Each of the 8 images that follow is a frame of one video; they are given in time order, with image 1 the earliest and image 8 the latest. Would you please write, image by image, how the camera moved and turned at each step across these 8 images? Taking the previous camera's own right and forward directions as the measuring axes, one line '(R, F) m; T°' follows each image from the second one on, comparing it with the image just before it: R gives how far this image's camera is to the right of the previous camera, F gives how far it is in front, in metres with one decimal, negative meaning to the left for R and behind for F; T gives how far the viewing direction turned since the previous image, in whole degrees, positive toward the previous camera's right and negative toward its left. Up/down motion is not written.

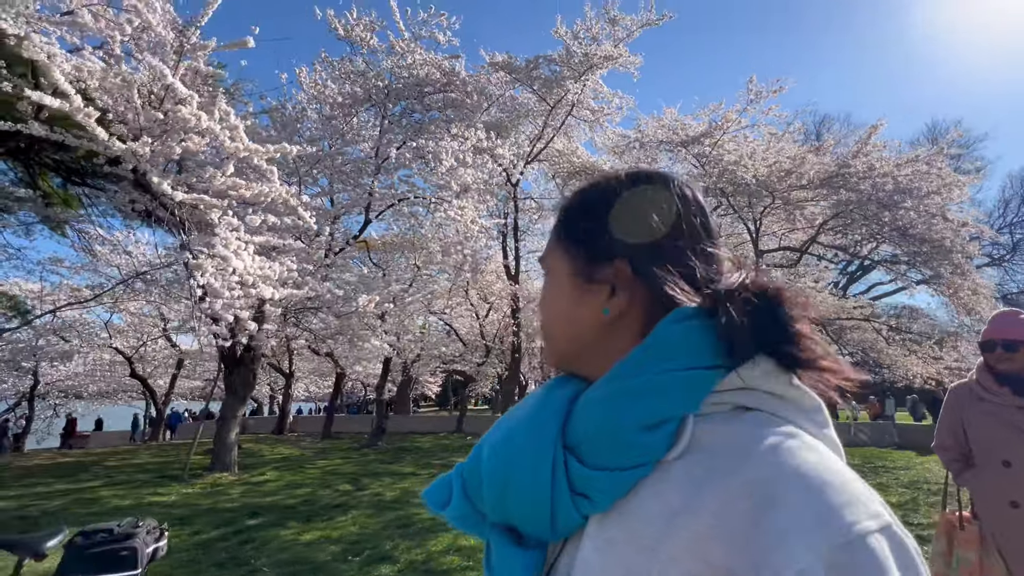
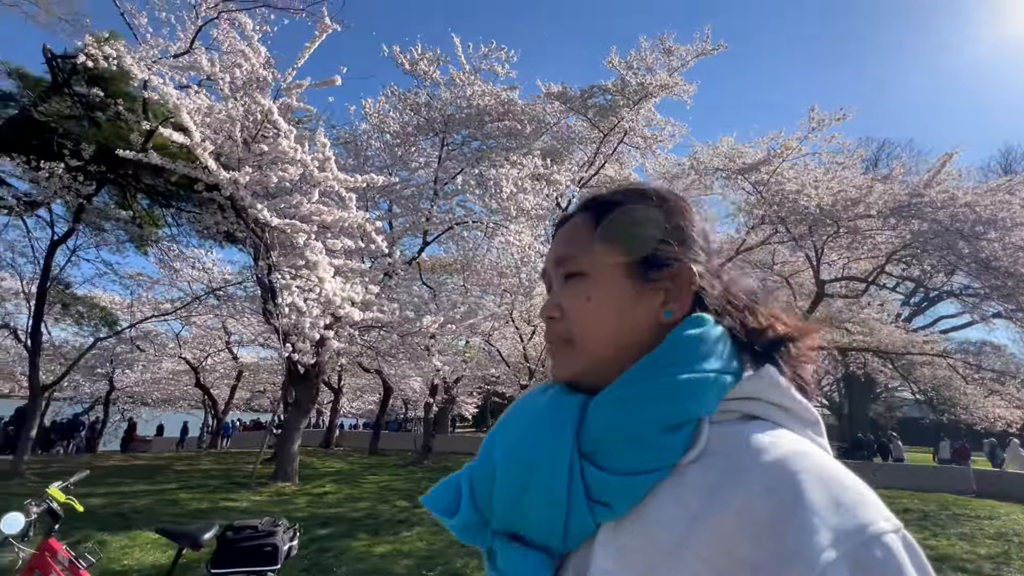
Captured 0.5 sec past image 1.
(-0.4, -0.2) m; -4°
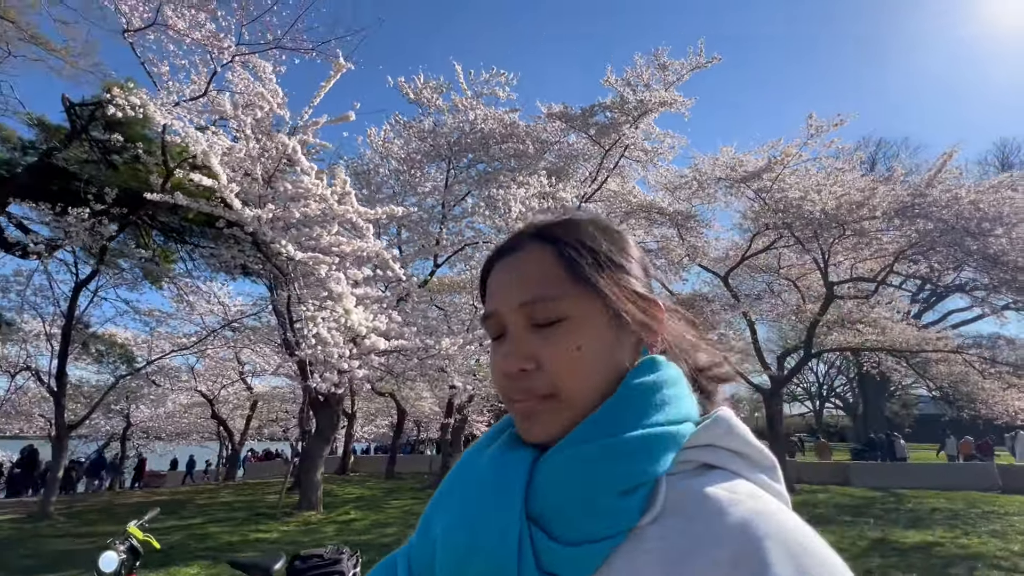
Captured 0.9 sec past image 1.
(-0.2, -0.2) m; 0°
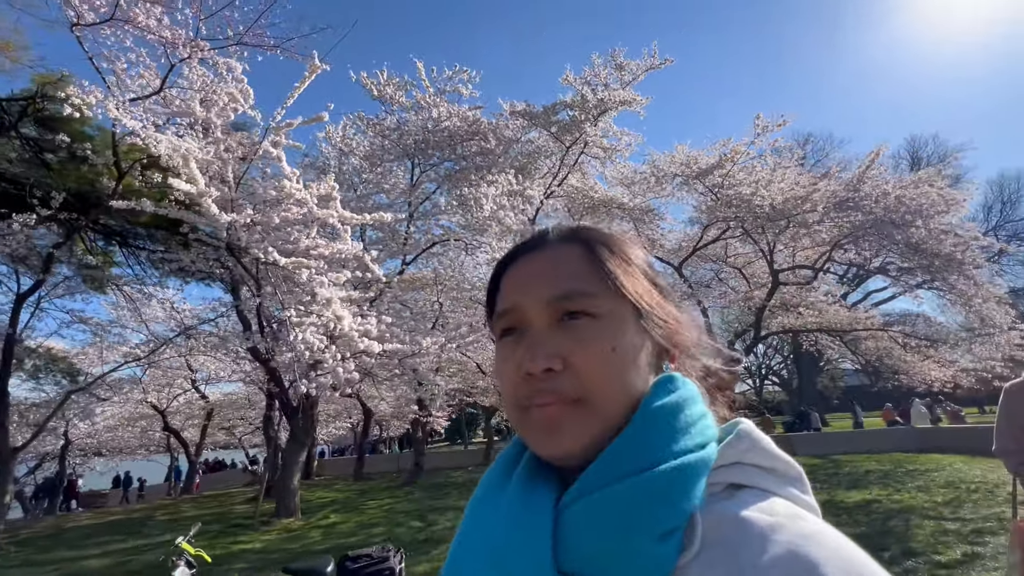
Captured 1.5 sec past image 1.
(-0.5, -0.2) m; +6°
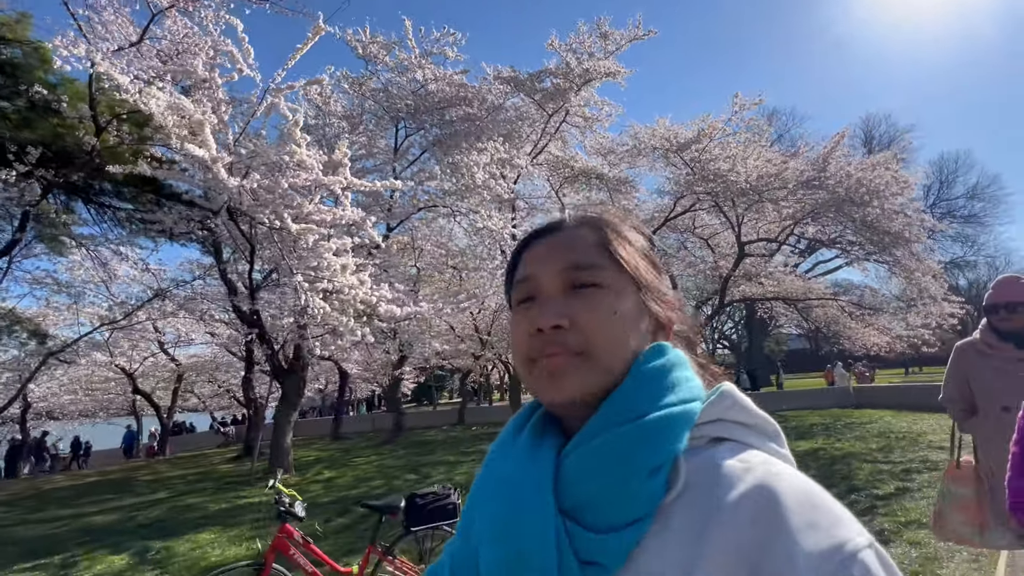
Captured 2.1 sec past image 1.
(-0.6, -0.4) m; +5°
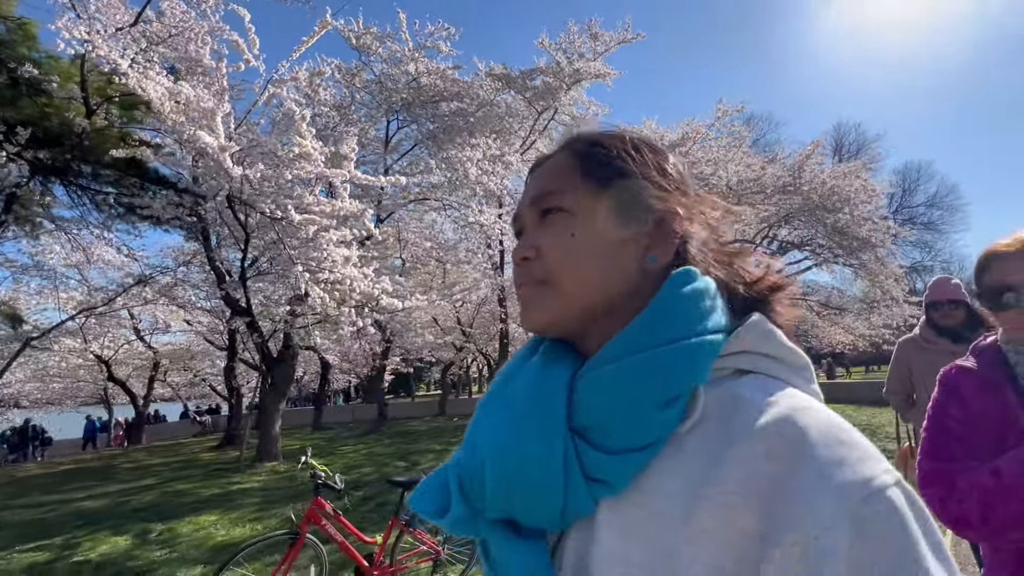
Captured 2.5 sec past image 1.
(-0.3, -0.3) m; +3°
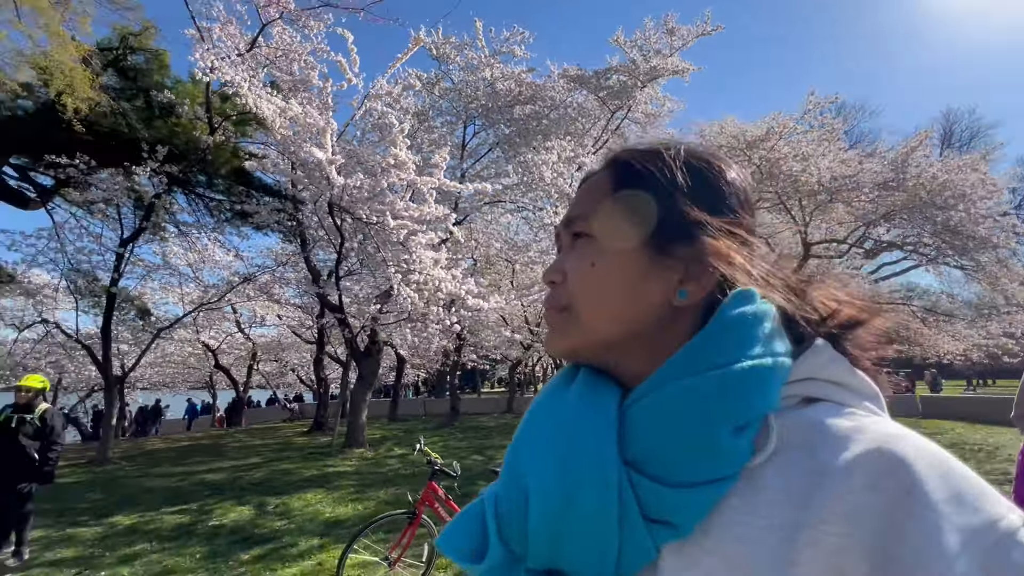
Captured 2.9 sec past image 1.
(-0.3, -0.2) m; -8°
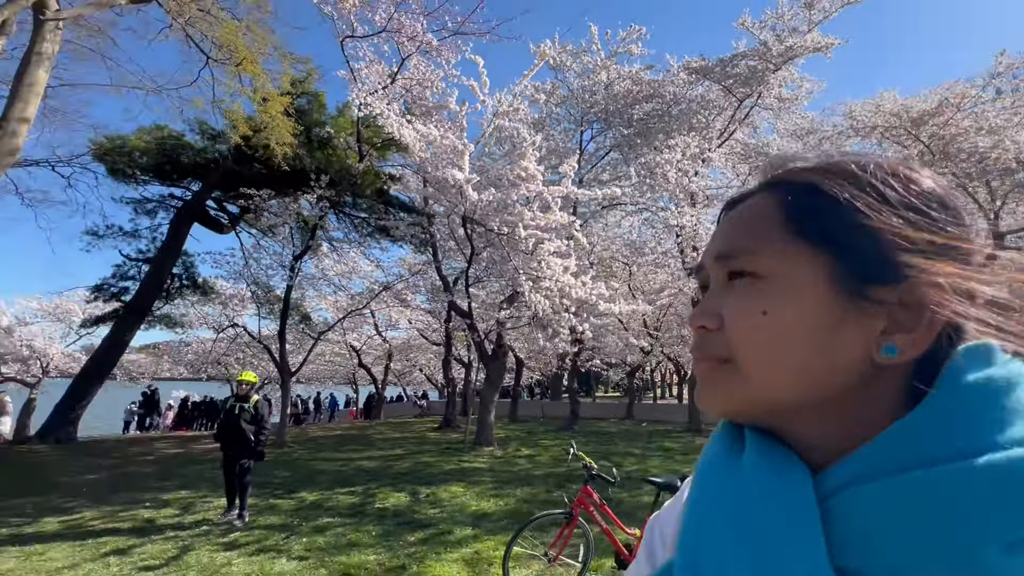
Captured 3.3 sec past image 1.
(-0.3, -0.2) m; -13°
